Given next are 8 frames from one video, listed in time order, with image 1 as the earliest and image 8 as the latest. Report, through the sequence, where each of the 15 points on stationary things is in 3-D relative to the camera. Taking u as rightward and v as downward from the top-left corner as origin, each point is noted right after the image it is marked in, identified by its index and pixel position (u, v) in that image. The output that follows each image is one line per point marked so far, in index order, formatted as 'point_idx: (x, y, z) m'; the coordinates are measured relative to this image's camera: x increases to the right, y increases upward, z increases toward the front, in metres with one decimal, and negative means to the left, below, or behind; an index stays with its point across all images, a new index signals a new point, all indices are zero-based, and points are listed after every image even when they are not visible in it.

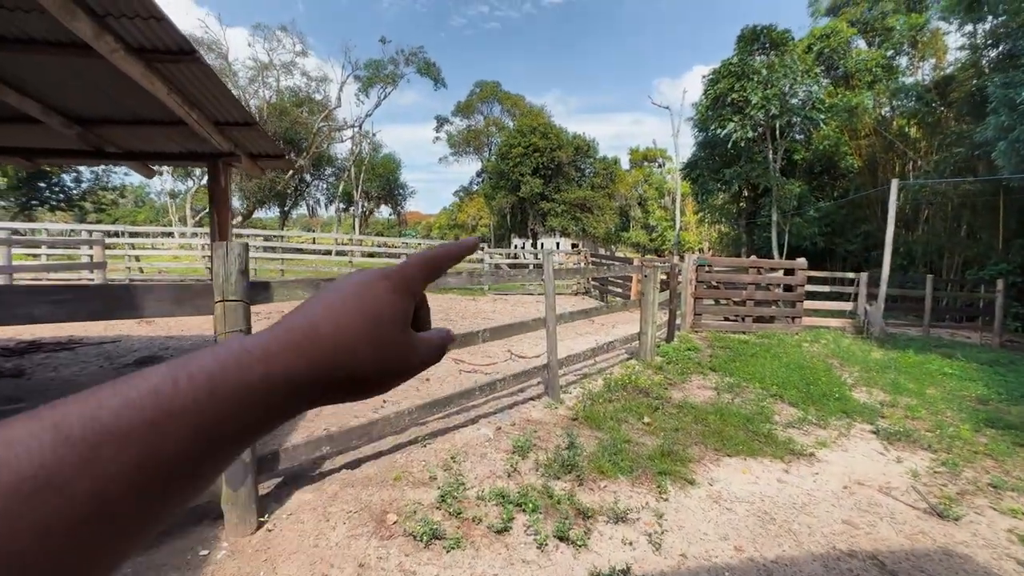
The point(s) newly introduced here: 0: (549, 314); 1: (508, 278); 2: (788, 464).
0: (+0.3, -0.2, +4.3) m
1: (0.0, +0.1, +4.1) m
2: (+1.9, -1.2, +3.4) m
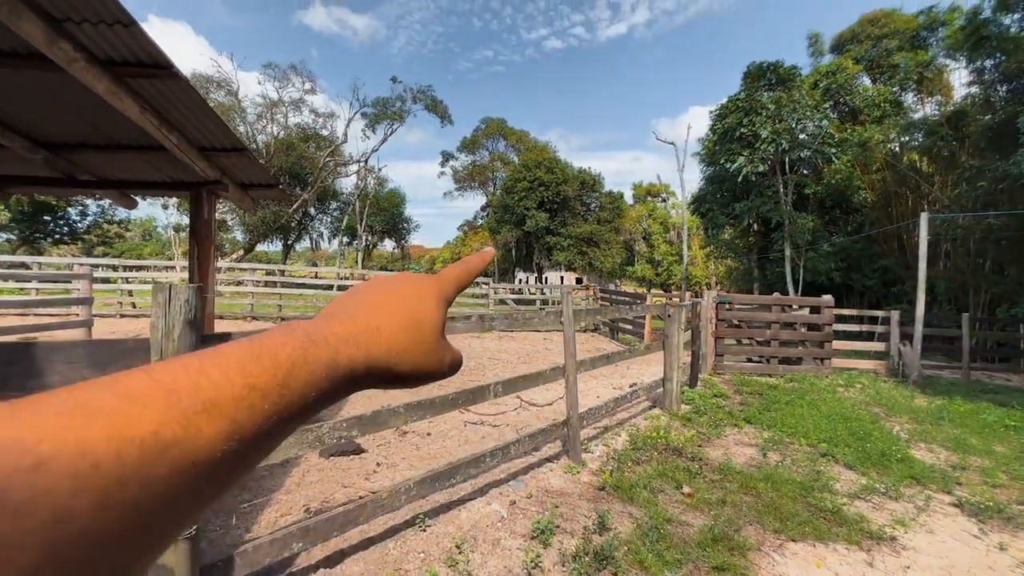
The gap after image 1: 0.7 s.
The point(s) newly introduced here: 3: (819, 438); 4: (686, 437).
0: (+0.4, -0.6, +3.8) m
1: (+0.1, -0.2, +3.5) m
2: (+2.0, -1.5, +2.8) m
3: (+2.9, -1.4, +4.8) m
4: (+1.6, -1.4, +4.6) m
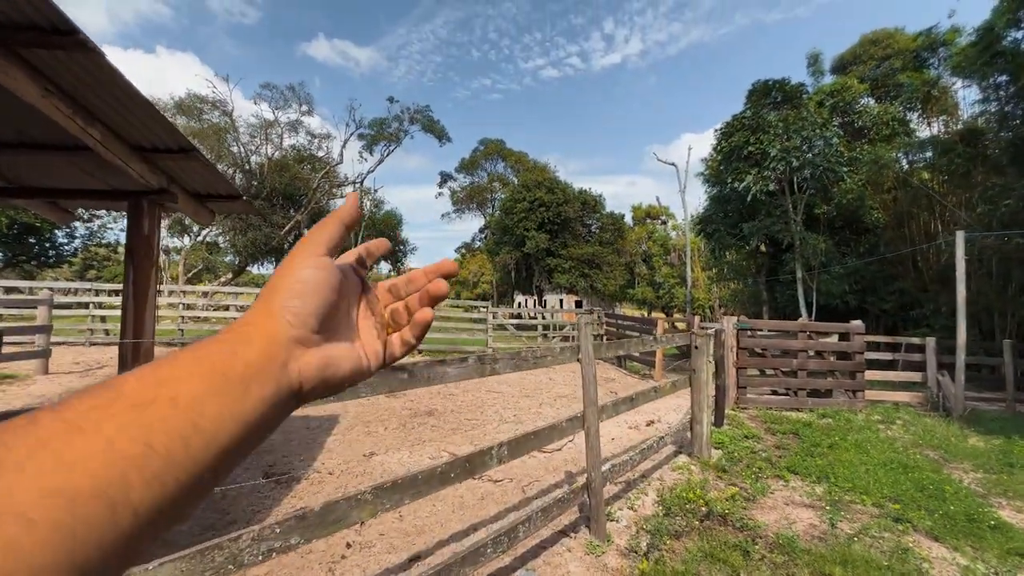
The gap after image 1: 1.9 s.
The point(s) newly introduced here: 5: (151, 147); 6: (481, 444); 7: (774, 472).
0: (+0.5, -0.8, +3.0) m
1: (+0.2, -0.4, +2.8) m
2: (+2.0, -1.6, +2.0) m
3: (+3.0, -1.7, +4.0) m
4: (+1.6, -1.6, +3.8) m
5: (-2.2, +0.9, +3.1) m
6: (-0.3, -1.6, +5.2) m
7: (+2.3, -1.6, +4.5) m
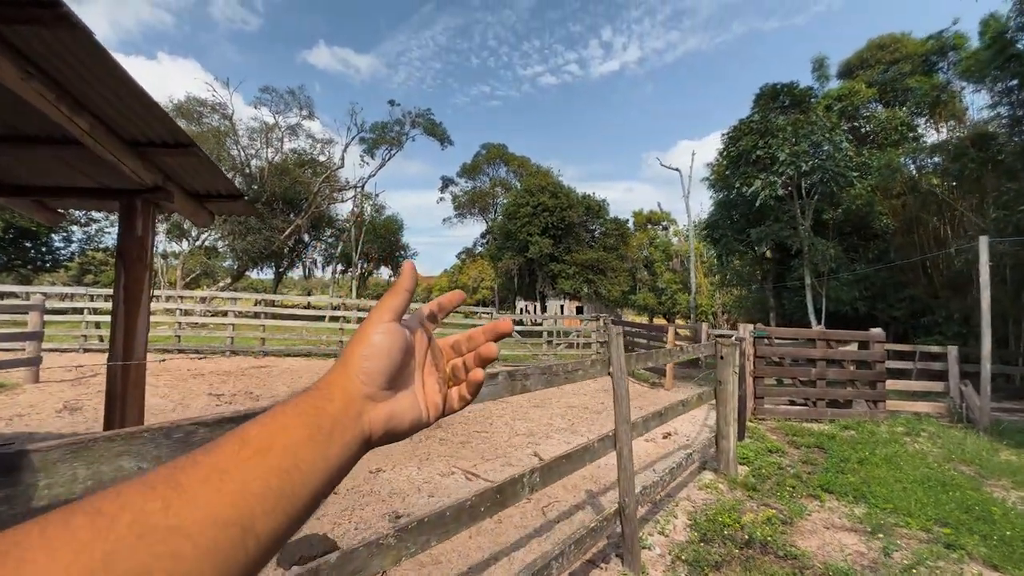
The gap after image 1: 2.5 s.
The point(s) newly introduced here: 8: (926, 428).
0: (+0.6, -0.8, +2.8) m
1: (+0.3, -0.4, +2.5) m
2: (+2.2, -1.6, +1.8) m
3: (+3.1, -1.7, +3.7) m
4: (+1.8, -1.6, +3.6) m
5: (-2.1, +0.9, +2.9) m
6: (-0.2, -1.7, +4.9) m
7: (+2.5, -1.7, +4.2) m
8: (+5.7, -1.9, +6.9) m
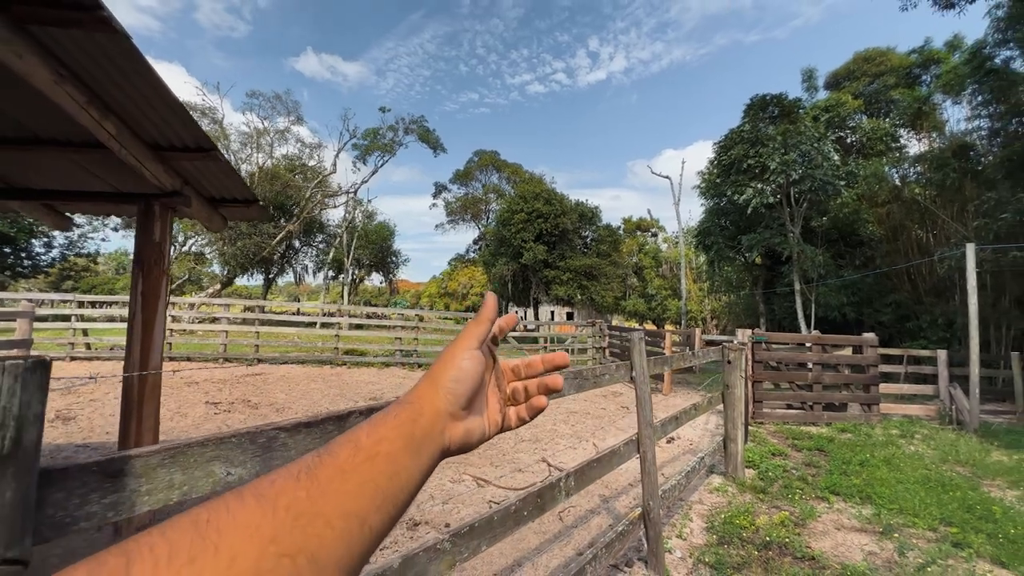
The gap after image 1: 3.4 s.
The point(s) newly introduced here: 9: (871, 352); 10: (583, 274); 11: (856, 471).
0: (+0.7, -0.8, +2.8) m
1: (+0.4, -0.5, +2.6) m
2: (+2.3, -1.7, +1.8) m
3: (+3.2, -1.7, +3.8) m
4: (+1.9, -1.7, +3.6) m
5: (-2.0, +0.8, +2.9) m
6: (-0.1, -1.7, +4.9) m
7: (+2.6, -1.7, +4.3) m
8: (+5.8, -2.0, +7.1) m
9: (+5.5, -1.0, +7.6) m
10: (+2.5, +0.5, +17.2) m
11: (+3.4, -1.8, +5.0) m
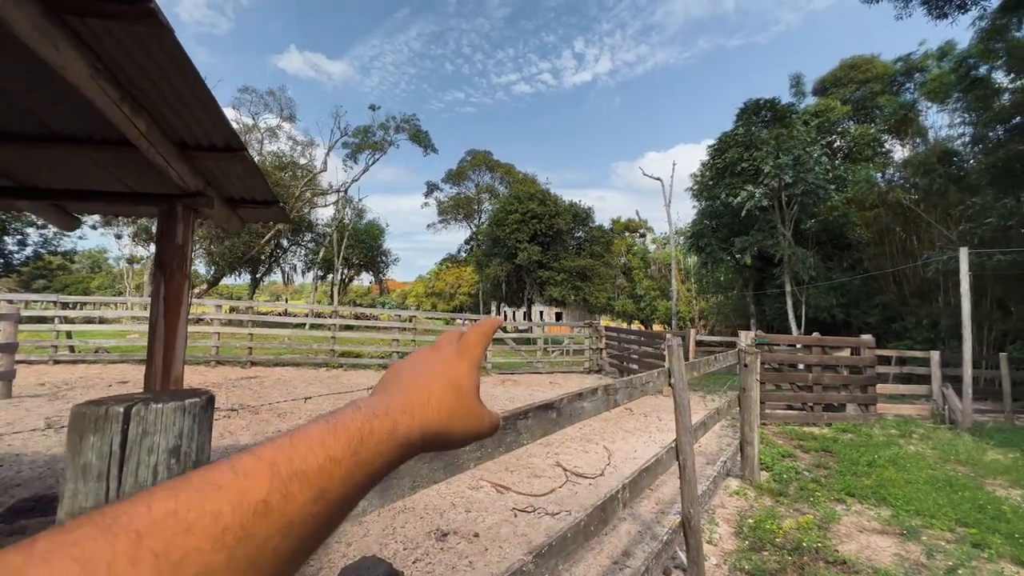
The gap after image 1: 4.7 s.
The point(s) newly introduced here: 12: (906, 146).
0: (+1.0, -0.8, +2.8) m
1: (+0.7, -0.5, +2.6) m
2: (+2.6, -1.7, +1.9) m
3: (+3.4, -1.8, +3.9) m
4: (+2.1, -1.7, +3.6) m
5: (-1.8, +0.8, +2.8) m
6: (0.0, -1.7, +4.8) m
7: (+2.7, -1.8, +4.3) m
8: (+5.8, -2.0, +7.2) m
9: (+5.5, -1.0, +7.8) m
10: (+2.2, +0.5, +17.2) m
11: (+3.6, -1.9, +5.1) m
12: (+10.9, +3.9, +13.9) m
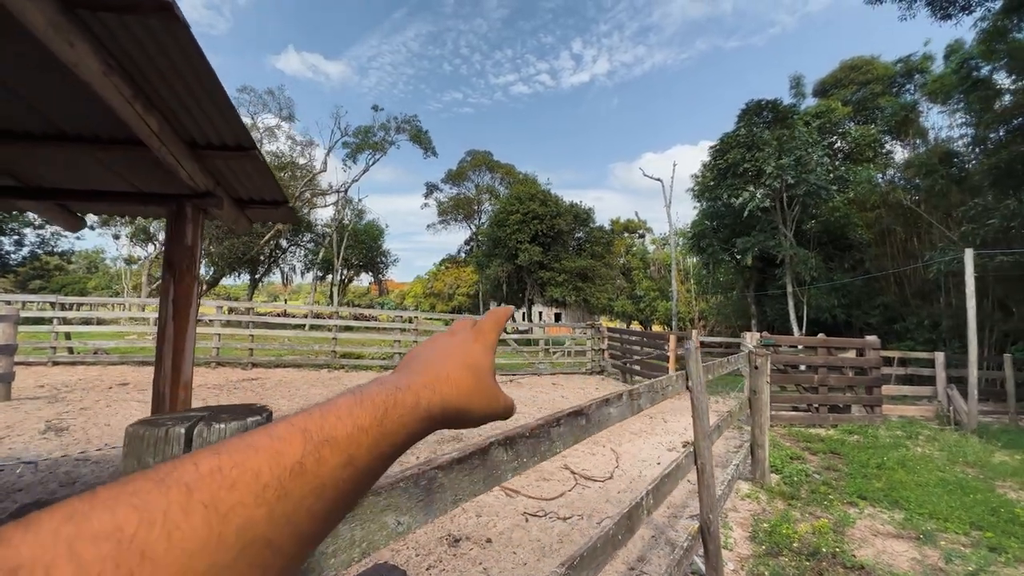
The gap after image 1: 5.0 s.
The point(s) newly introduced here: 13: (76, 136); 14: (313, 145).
0: (+1.0, -0.9, +2.7) m
1: (+0.7, -0.5, +2.5) m
2: (+2.7, -1.7, +1.8) m
3: (+3.5, -1.8, +3.8) m
4: (+2.2, -1.7, +3.6) m
5: (-1.7, +0.8, +2.7) m
6: (+0.1, -1.7, +4.8) m
7: (+2.8, -1.8, +4.3) m
8: (+5.9, -2.1, +7.2) m
9: (+5.6, -1.0, +7.8) m
10: (+2.3, +0.4, +17.2) m
11: (+3.6, -1.9, +5.0) m
12: (+10.9, +3.9, +13.9) m
13: (-2.2, +0.8, +2.6) m
14: (-7.9, +5.6, +19.8) m
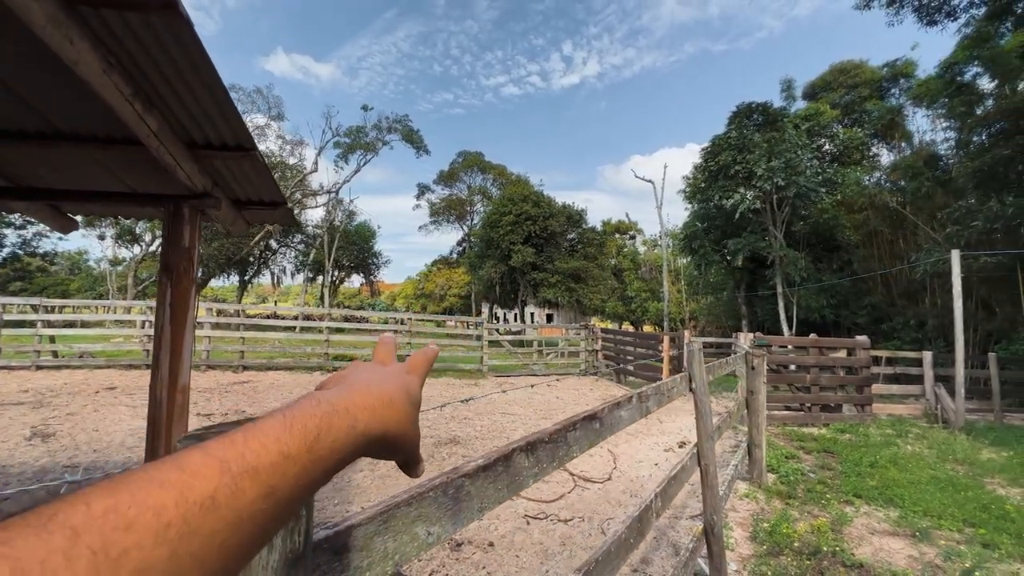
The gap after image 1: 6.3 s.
0: (+1.1, -0.9, +2.8) m
1: (+0.8, -0.5, +2.5) m
2: (+2.7, -1.7, +1.9) m
3: (+3.5, -1.8, +3.9) m
4: (+2.2, -1.7, +3.6) m
5: (-1.6, +0.8, +2.7) m
6: (+0.1, -1.8, +4.8) m
7: (+2.8, -1.8, +4.3) m
8: (+5.8, -2.1, +7.3) m
9: (+5.5, -1.0, +7.9) m
10: (+2.0, +0.4, +17.2) m
11: (+3.6, -1.9, +5.1) m
12: (+10.7, +3.9, +14.1) m
13: (-2.2, +0.8, +2.5) m
14: (-8.2, +5.6, +19.7) m
